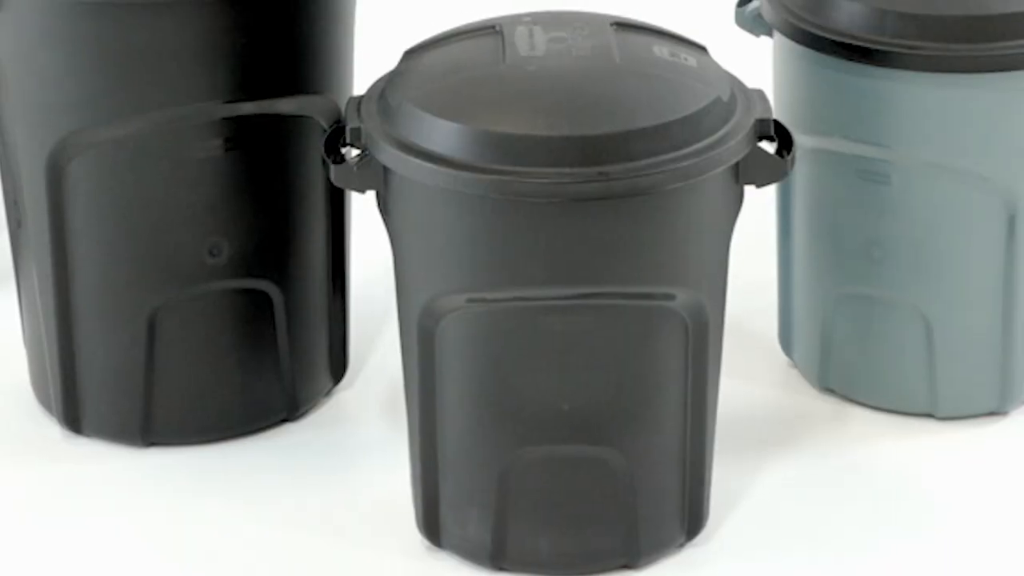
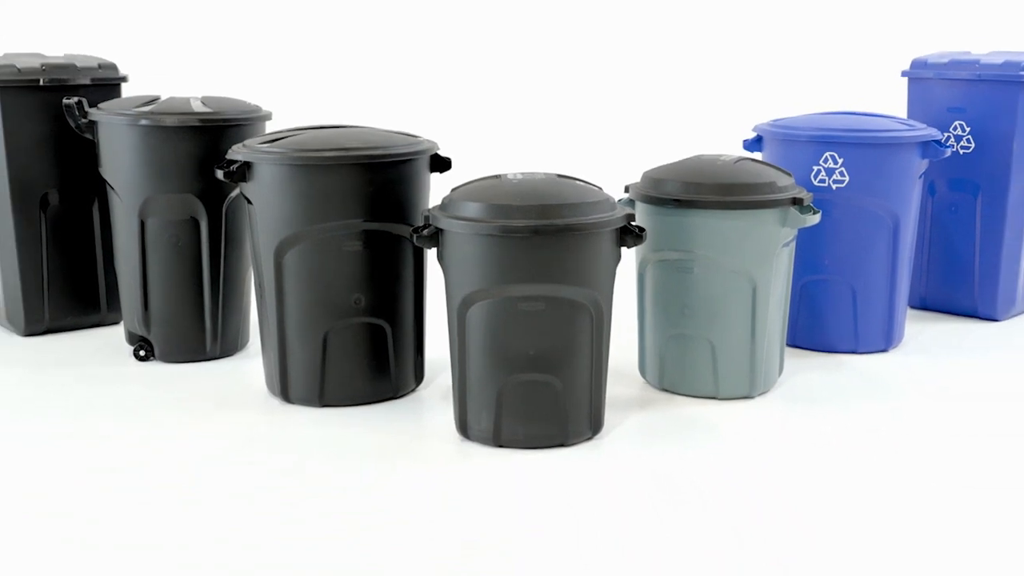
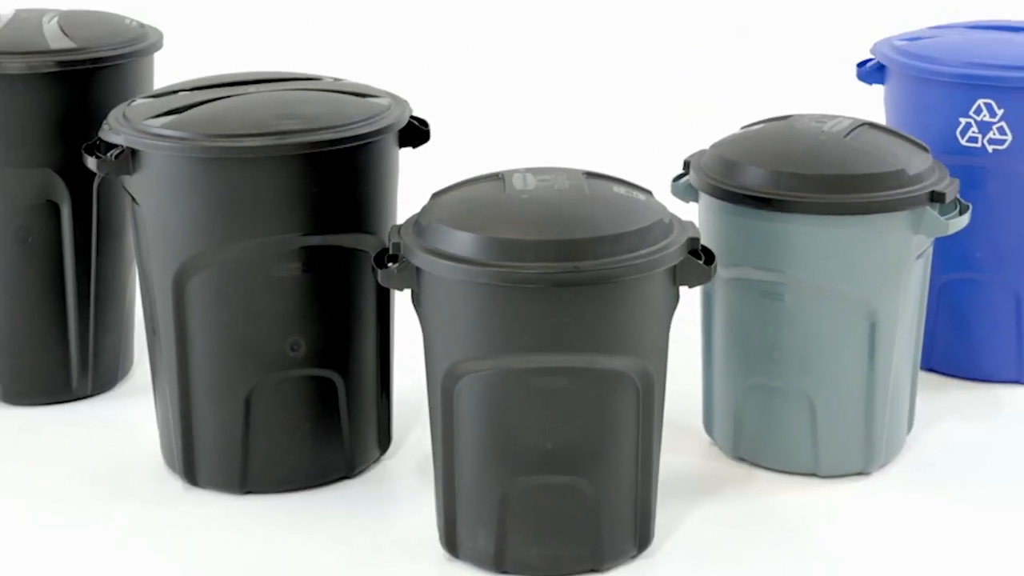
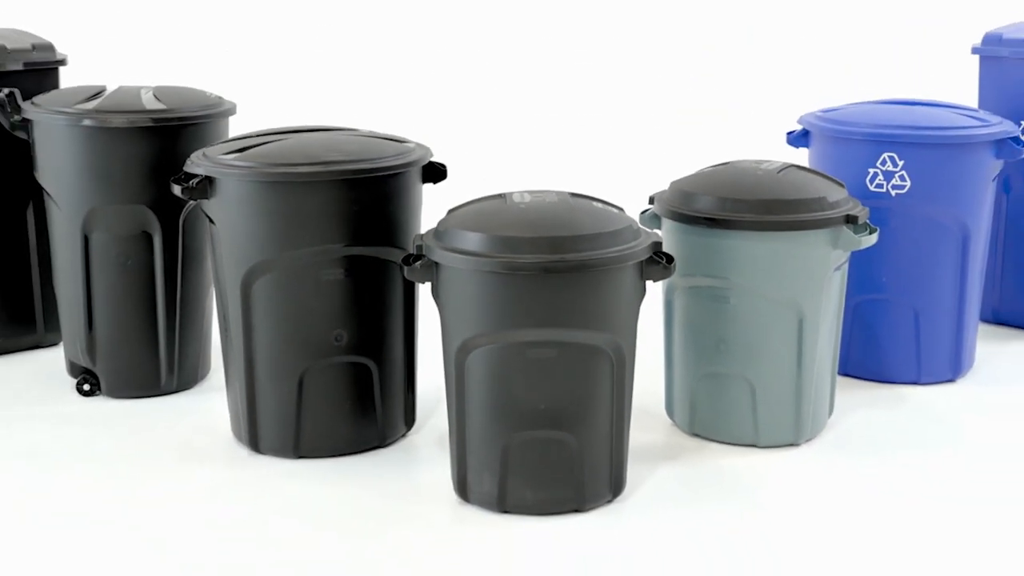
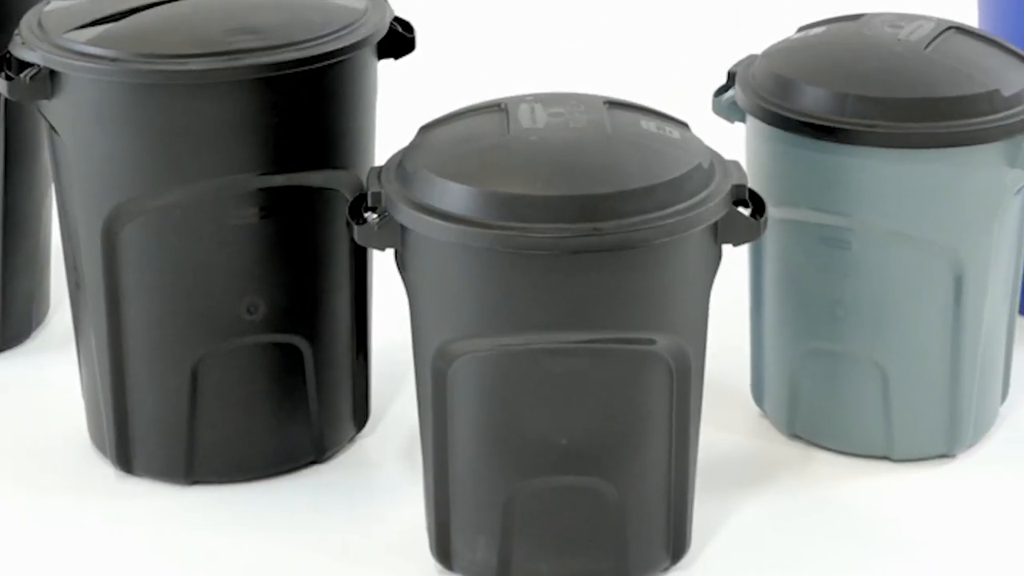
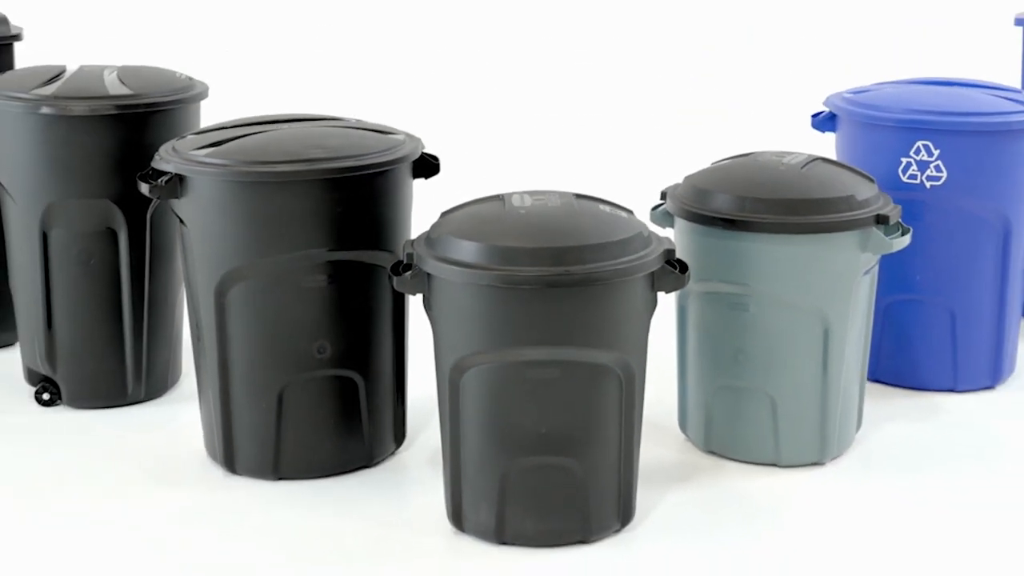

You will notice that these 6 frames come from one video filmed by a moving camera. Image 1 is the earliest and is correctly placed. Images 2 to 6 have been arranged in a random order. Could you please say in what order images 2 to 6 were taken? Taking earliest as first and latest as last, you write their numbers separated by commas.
5, 3, 6, 4, 2
